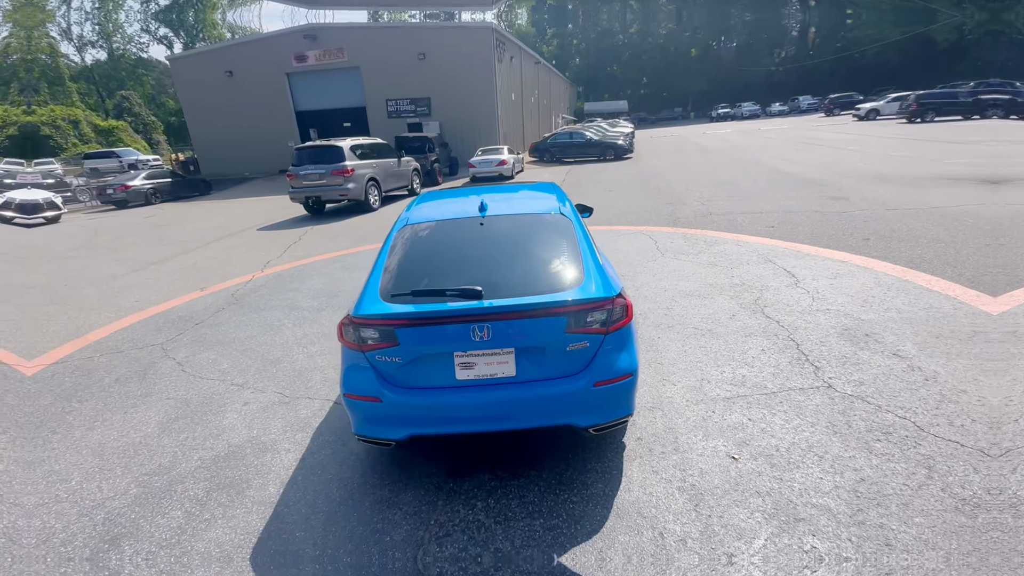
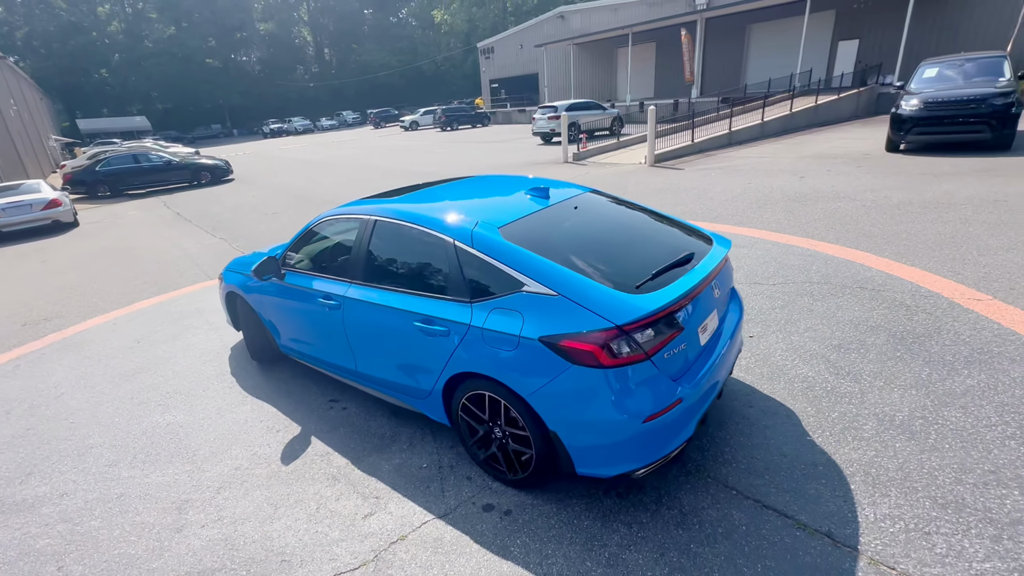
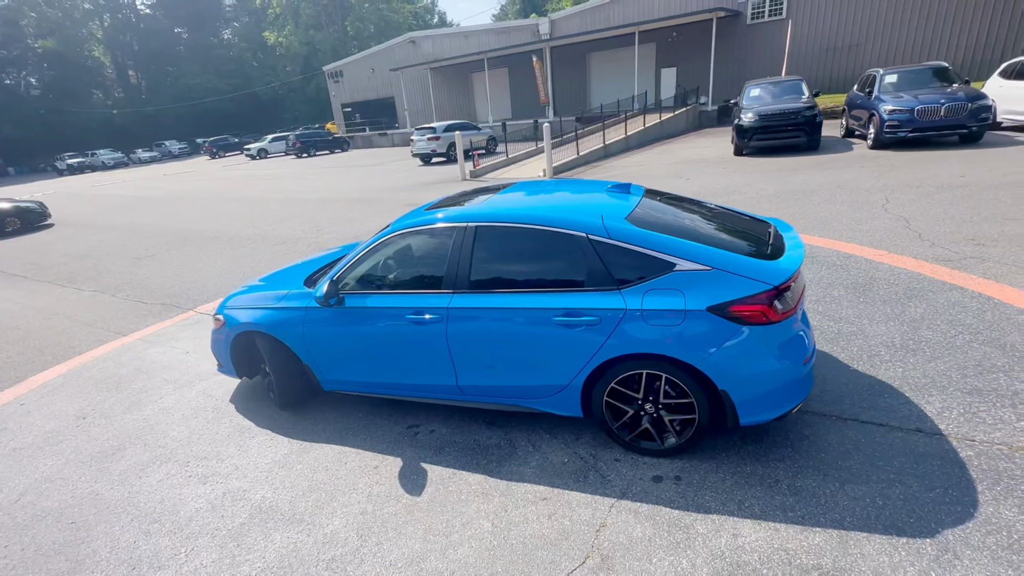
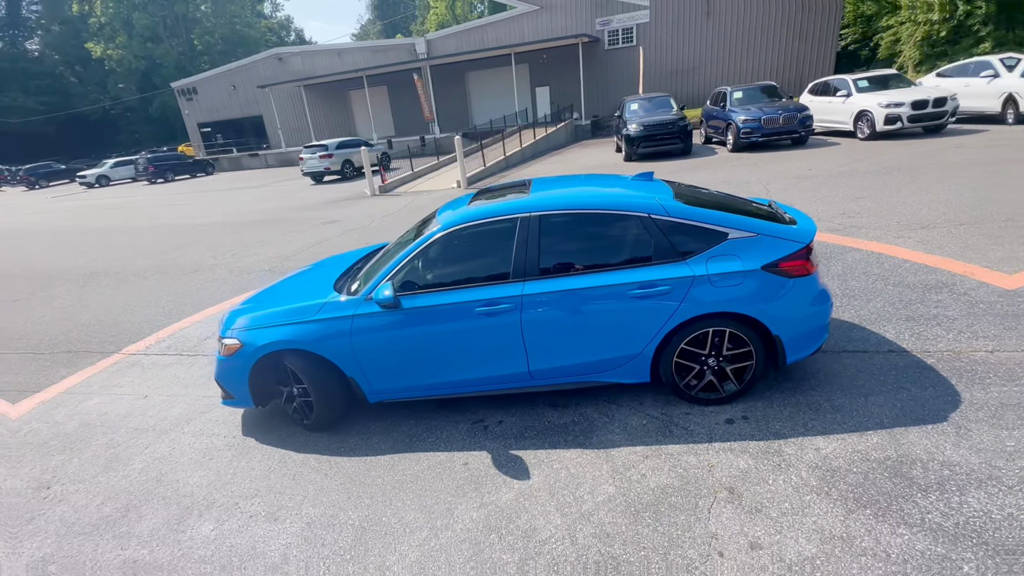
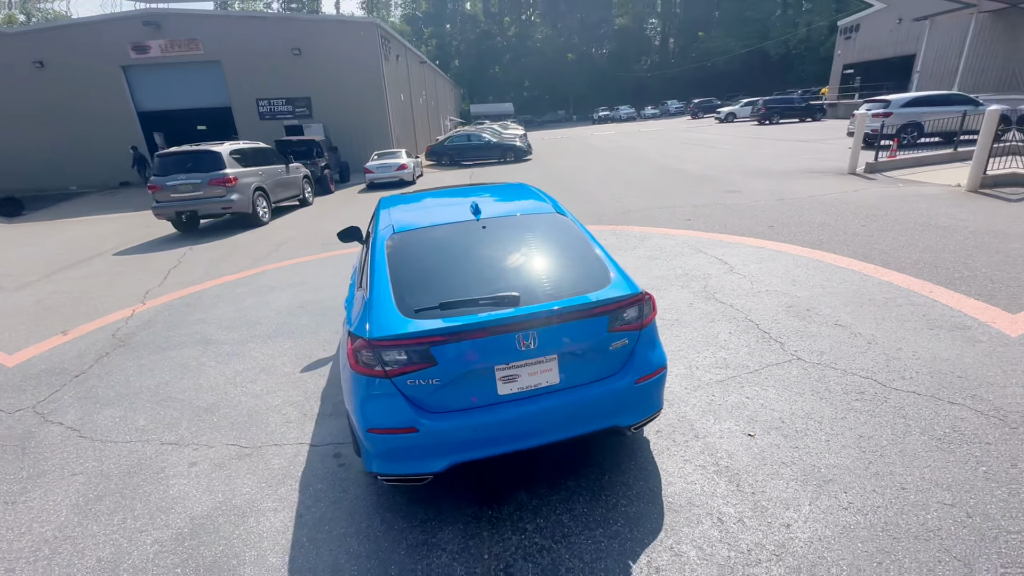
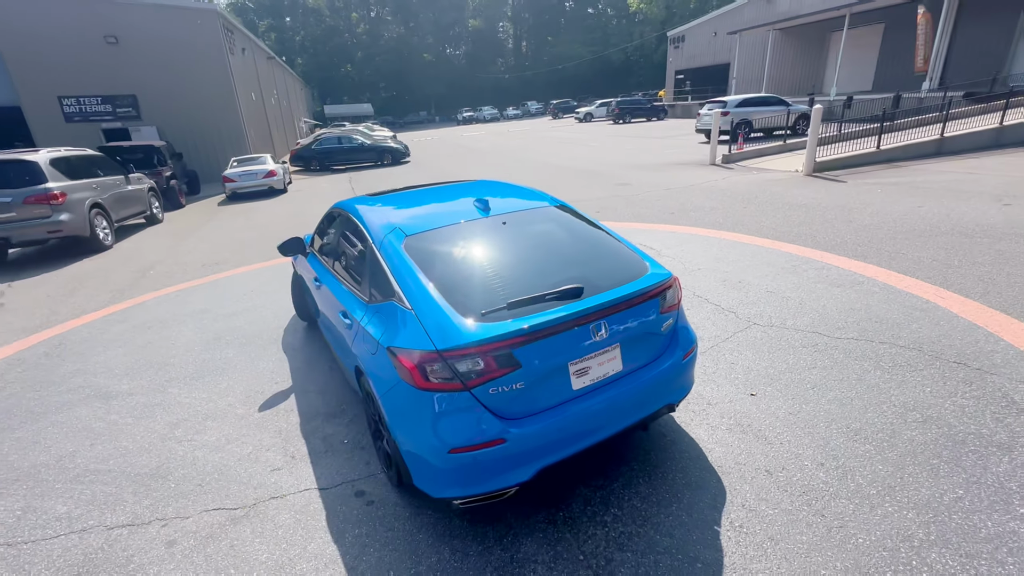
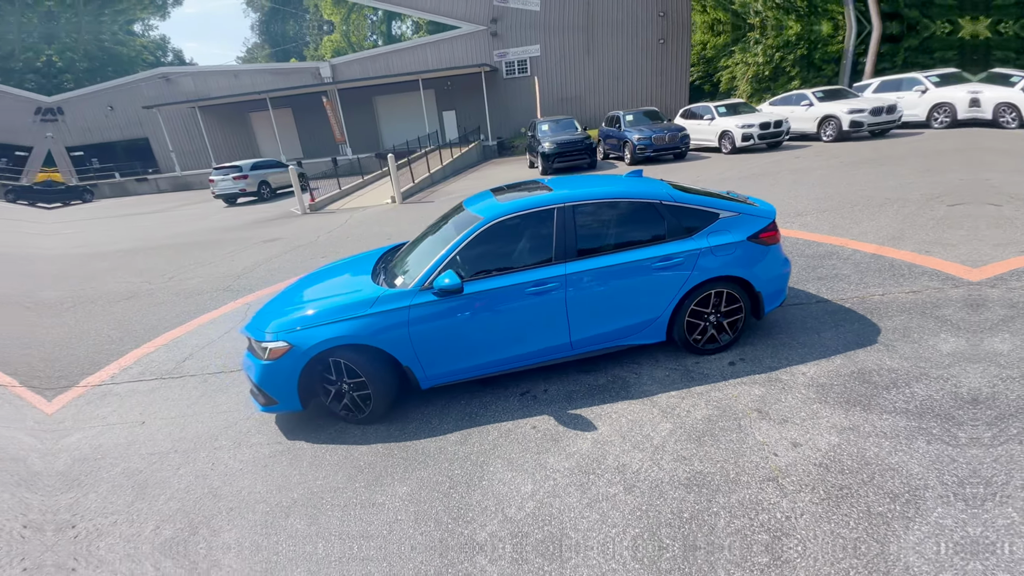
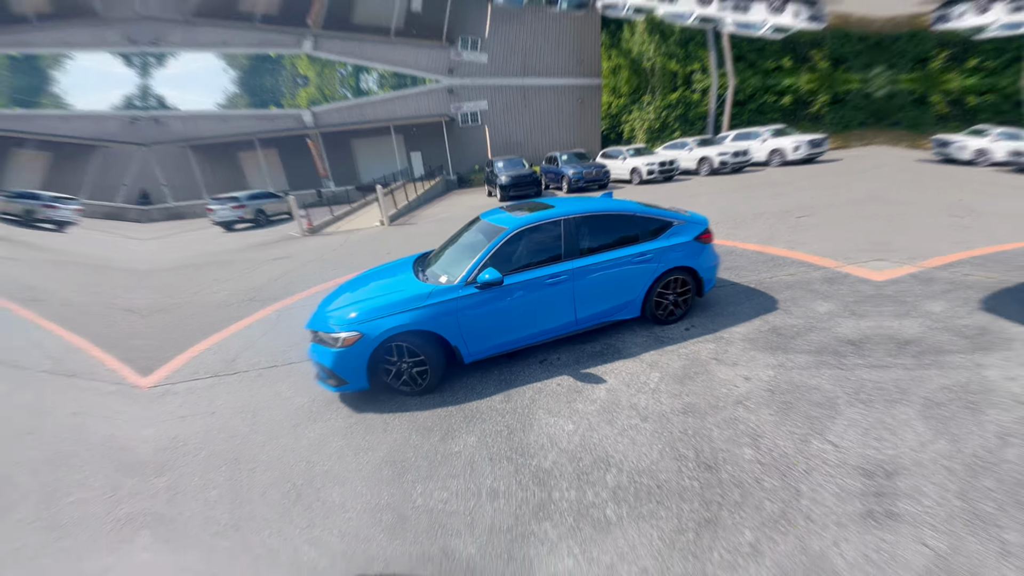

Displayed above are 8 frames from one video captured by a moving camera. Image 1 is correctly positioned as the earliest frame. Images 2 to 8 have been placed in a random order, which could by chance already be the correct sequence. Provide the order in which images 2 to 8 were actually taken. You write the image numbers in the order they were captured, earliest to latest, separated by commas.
5, 6, 2, 3, 4, 7, 8
